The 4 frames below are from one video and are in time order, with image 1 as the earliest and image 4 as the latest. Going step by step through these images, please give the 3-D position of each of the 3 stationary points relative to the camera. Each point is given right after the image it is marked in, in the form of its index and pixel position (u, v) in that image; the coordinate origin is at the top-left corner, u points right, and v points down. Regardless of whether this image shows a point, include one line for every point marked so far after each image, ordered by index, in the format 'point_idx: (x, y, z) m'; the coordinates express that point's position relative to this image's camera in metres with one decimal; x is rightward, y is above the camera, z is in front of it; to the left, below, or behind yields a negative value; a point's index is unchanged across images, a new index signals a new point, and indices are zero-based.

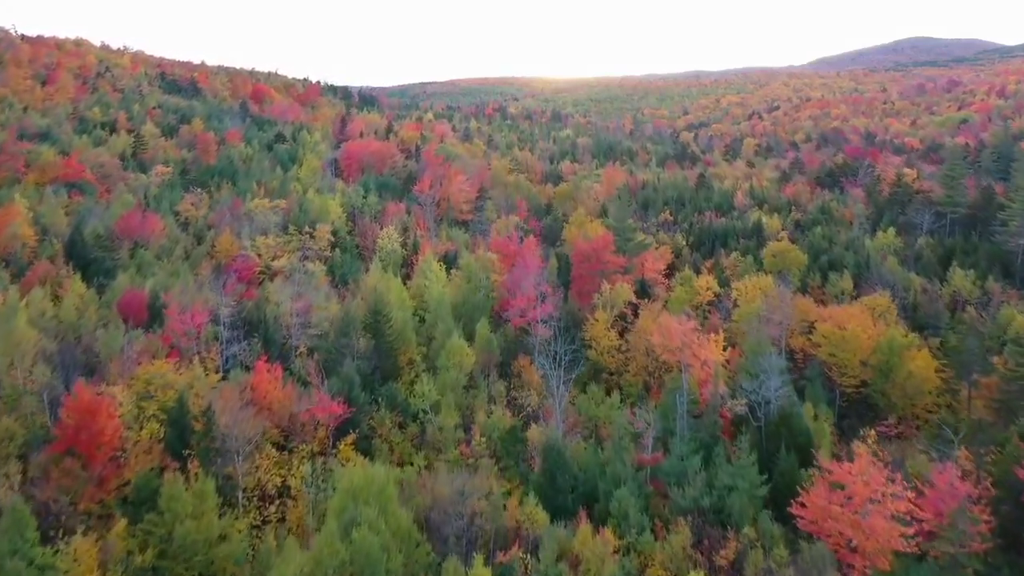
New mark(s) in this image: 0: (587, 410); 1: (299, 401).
0: (+2.2, -3.7, +19.4) m
1: (-5.8, -3.1, +17.6) m
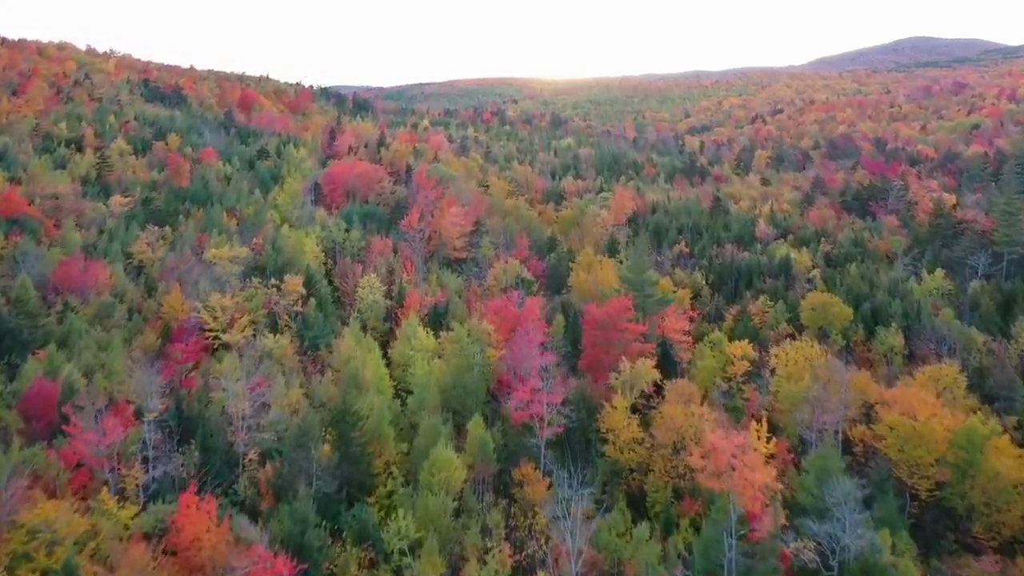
0: (+2.2, -6.1, +15.3) m
1: (-5.8, -5.5, +13.5) m
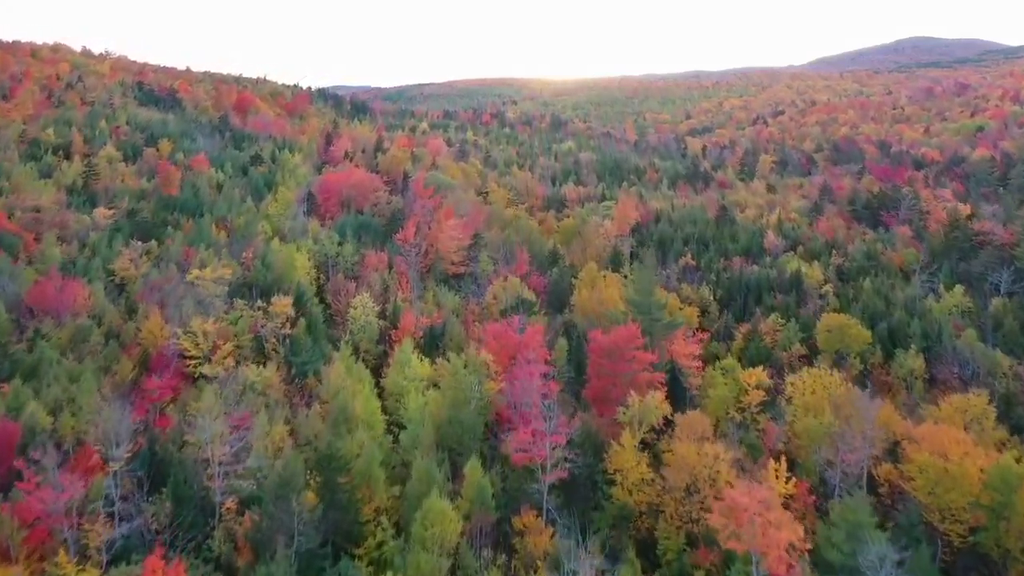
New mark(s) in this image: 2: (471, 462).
0: (+2.3, -6.9, +13.9) m
1: (-5.8, -6.4, +12.1) m
2: (-1.1, -4.5, +16.8) m
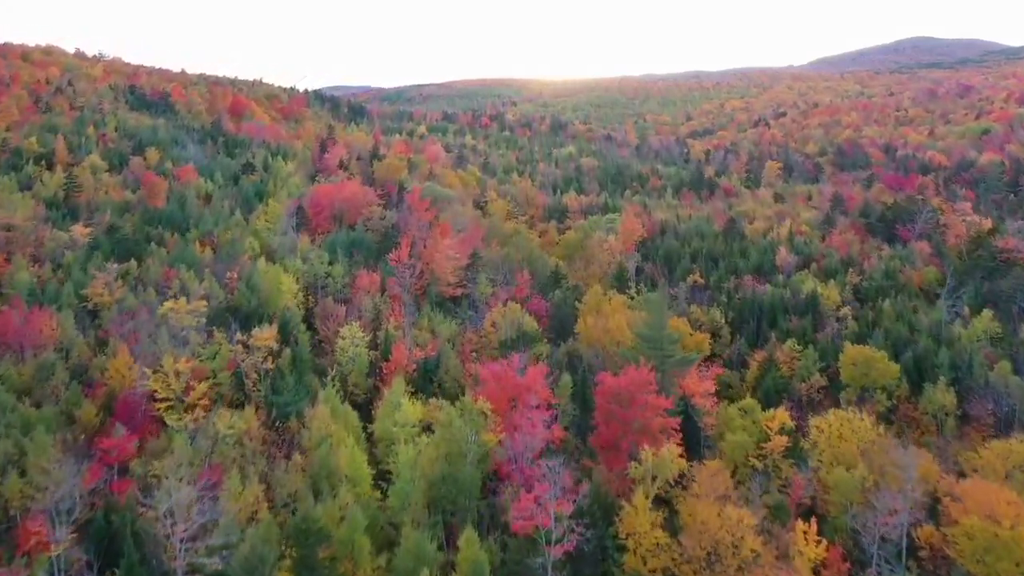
0: (+2.3, -8.0, +12.2) m
1: (-5.8, -7.4, +10.3) m
2: (-1.1, -5.6, +15.0) m
